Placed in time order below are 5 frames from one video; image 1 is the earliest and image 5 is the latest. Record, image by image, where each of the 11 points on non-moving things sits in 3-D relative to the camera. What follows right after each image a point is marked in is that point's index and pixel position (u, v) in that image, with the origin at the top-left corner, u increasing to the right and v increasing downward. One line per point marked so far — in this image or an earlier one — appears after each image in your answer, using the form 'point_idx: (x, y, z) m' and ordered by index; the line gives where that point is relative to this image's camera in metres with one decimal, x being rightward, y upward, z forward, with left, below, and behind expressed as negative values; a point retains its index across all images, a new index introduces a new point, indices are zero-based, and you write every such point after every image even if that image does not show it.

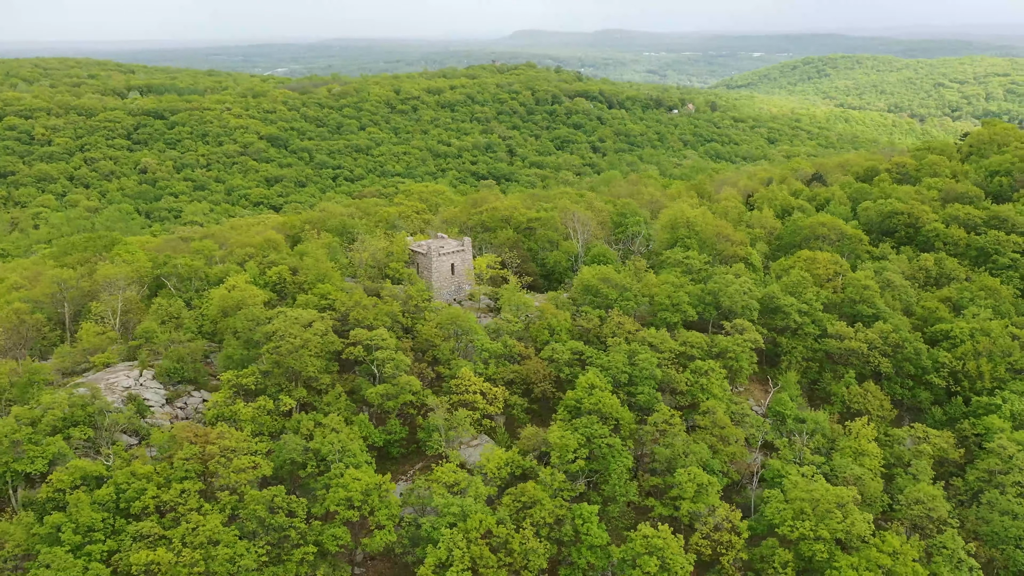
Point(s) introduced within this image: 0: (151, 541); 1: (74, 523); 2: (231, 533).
0: (-8.0, -5.7, +18.3) m
1: (-9.8, -5.4, +18.5) m
2: (-6.3, -5.6, +18.5) m
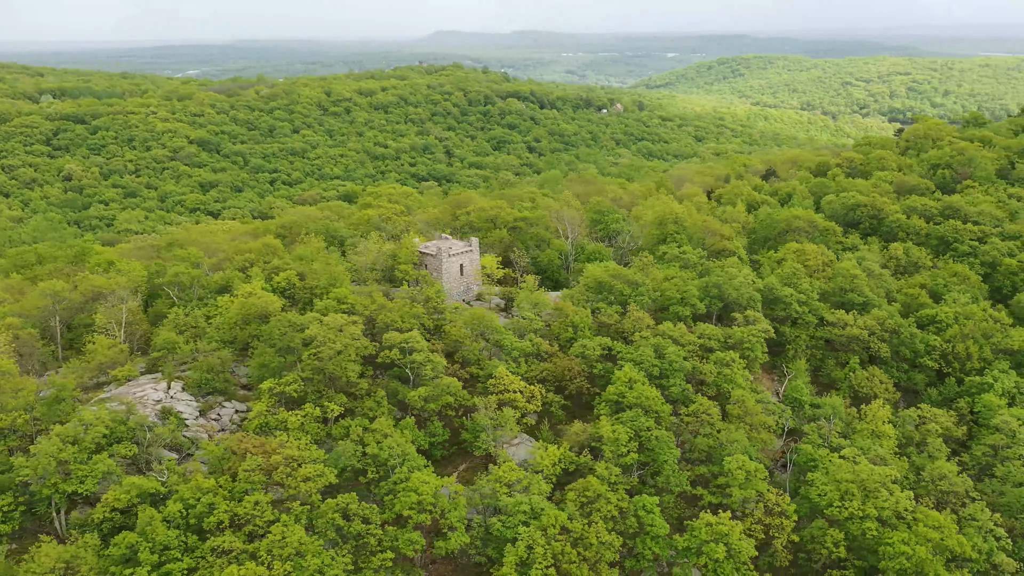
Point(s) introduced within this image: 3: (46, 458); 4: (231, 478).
0: (-6.0, -5.9, +17.7) m
1: (-7.8, -5.6, +17.7) m
2: (-4.3, -5.7, +18.1) m
3: (-11.2, -4.1, +19.6) m
4: (-6.8, -4.7, +19.9) m
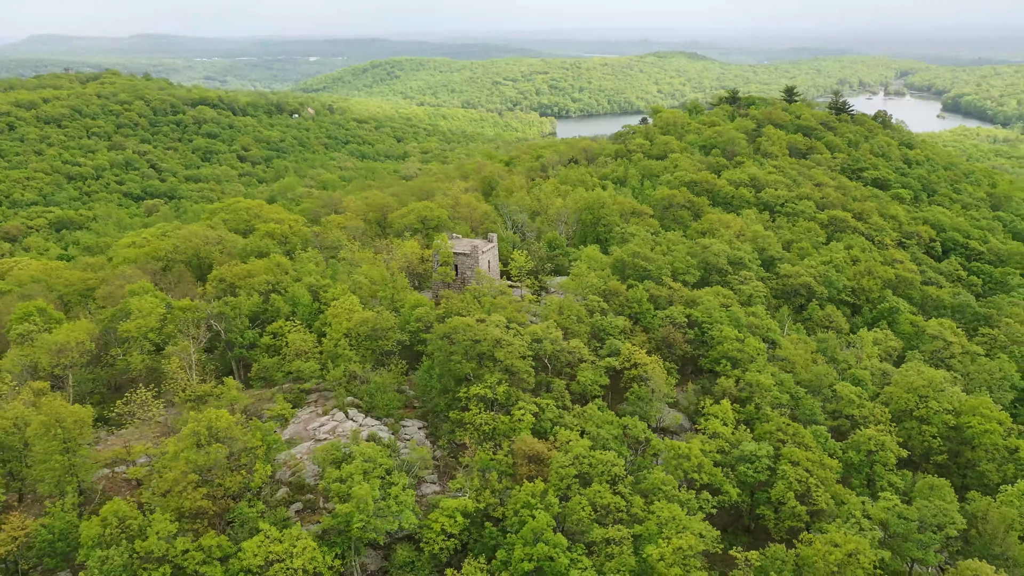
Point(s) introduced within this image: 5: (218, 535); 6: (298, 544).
0: (+2.6, -5.7, +18.0) m
1: (+0.8, -5.6, +17.3) m
2: (+3.9, -5.3, +19.0) m
3: (-3.1, -4.6, +17.7) m
4: (+0.9, -4.6, +19.6) m
5: (-6.3, -5.2, +17.1) m
6: (-4.4, -5.3, +16.6) m
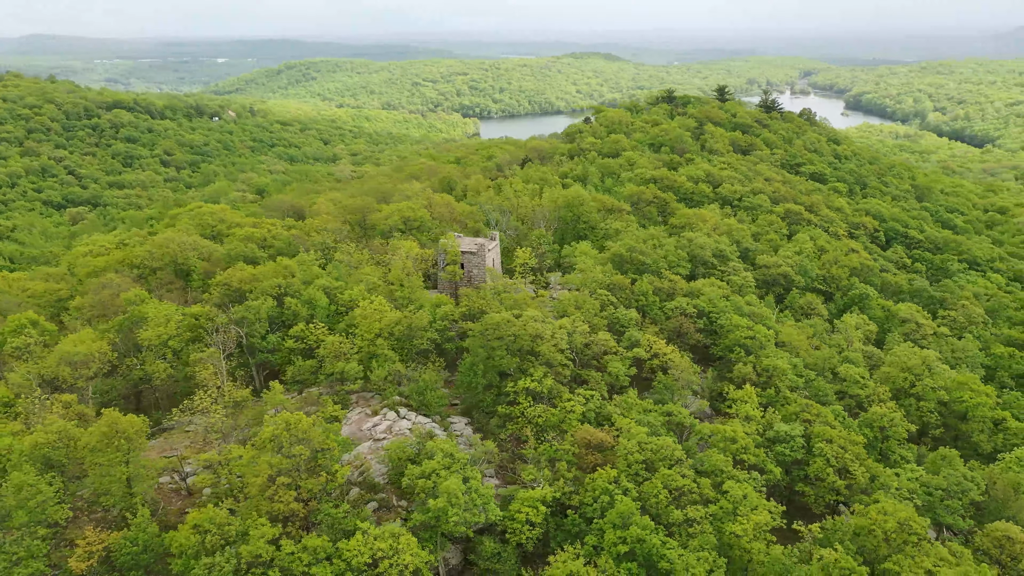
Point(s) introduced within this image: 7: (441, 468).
0: (+4.5, -5.4, +18.7) m
1: (+2.8, -5.4, +17.8) m
2: (+5.7, -5.0, +19.8) m
3: (-1.2, -4.5, +17.8) m
4: (+2.6, -4.4, +20.2) m
5: (-4.2, -5.2, +17.0) m
6: (-2.3, -5.2, +16.6) m
7: (-1.7, -4.3, +18.8) m
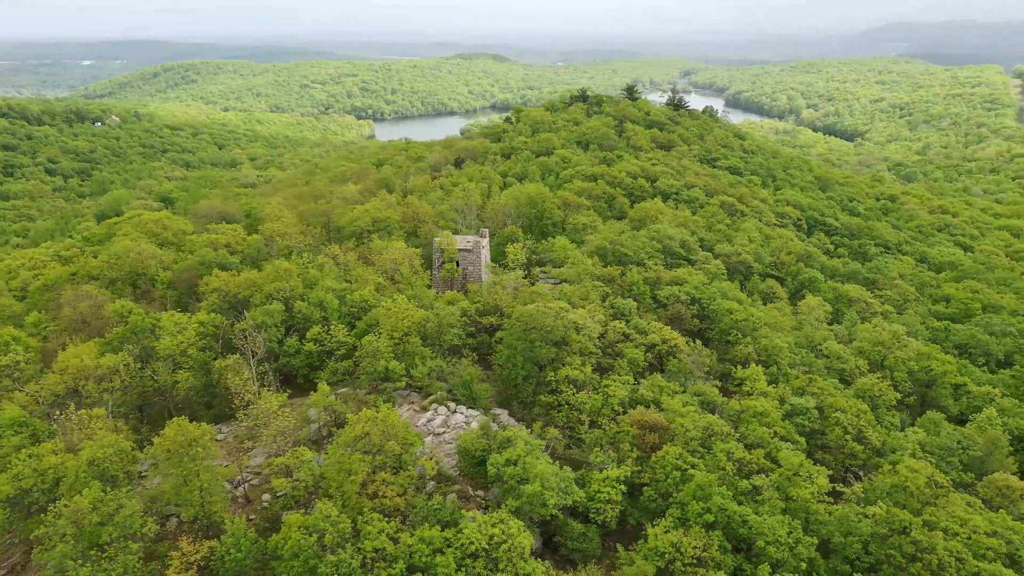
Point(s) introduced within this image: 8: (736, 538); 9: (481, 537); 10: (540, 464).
0: (+6.4, -5.0, +20.0) m
1: (+4.9, -5.0, +18.9) m
2: (+7.5, -4.5, +21.3) m
3: (+0.9, -4.3, +18.4) m
4: (+4.3, -4.0, +21.2) m
5: (-2.0, -5.1, +17.2) m
6: (-0.1, -5.0, +17.1) m
7: (+0.2, -4.1, +19.3) m
8: (+5.3, -5.9, +19.0) m
9: (-0.6, -5.1, +16.6) m
10: (+0.7, -4.1, +18.7) m
